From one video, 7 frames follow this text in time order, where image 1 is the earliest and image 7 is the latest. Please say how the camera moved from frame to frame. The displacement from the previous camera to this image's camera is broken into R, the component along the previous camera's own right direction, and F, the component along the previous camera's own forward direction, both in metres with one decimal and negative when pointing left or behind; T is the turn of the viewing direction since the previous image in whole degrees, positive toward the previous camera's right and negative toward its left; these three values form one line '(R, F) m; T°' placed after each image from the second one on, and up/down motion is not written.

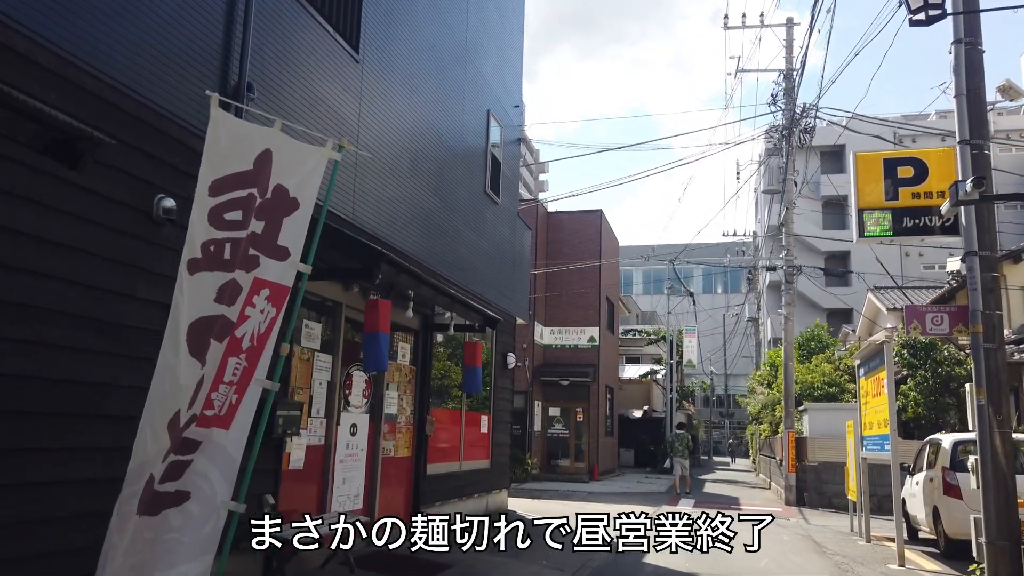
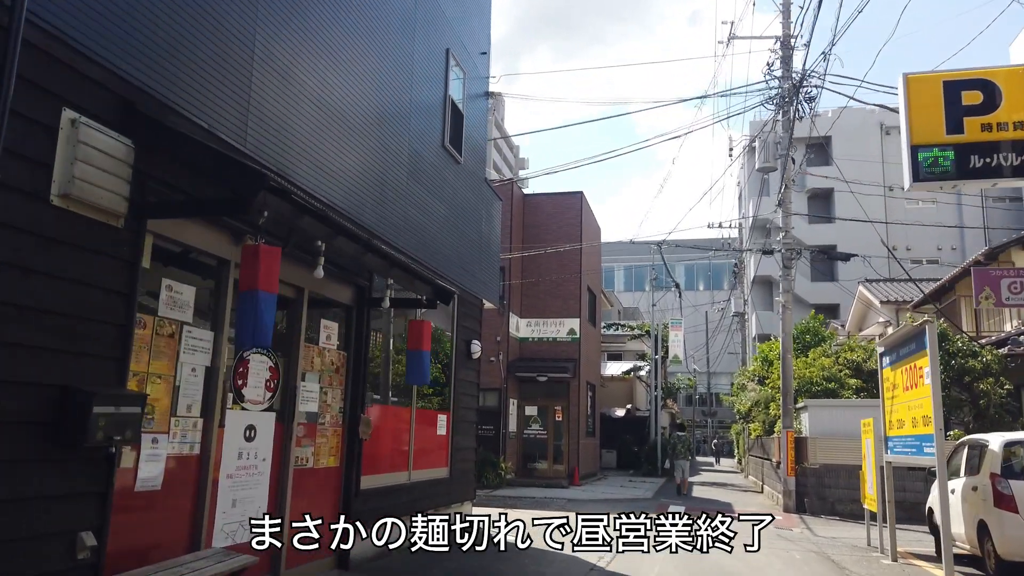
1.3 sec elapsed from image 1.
(+0.2, +1.8) m; +1°
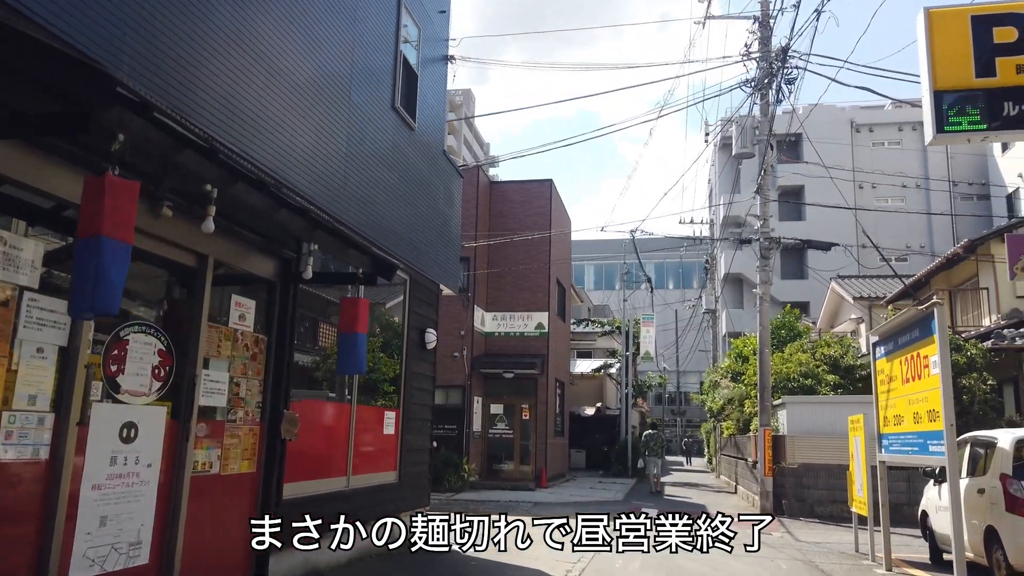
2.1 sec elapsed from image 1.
(+0.1, +1.0) m; +2°
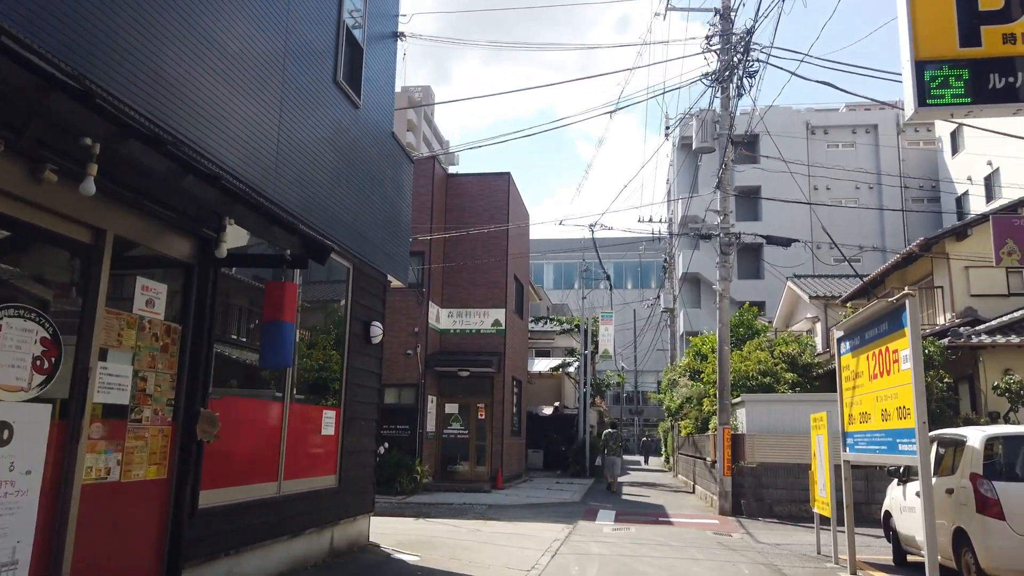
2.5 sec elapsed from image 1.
(+0.1, +0.5) m; +3°
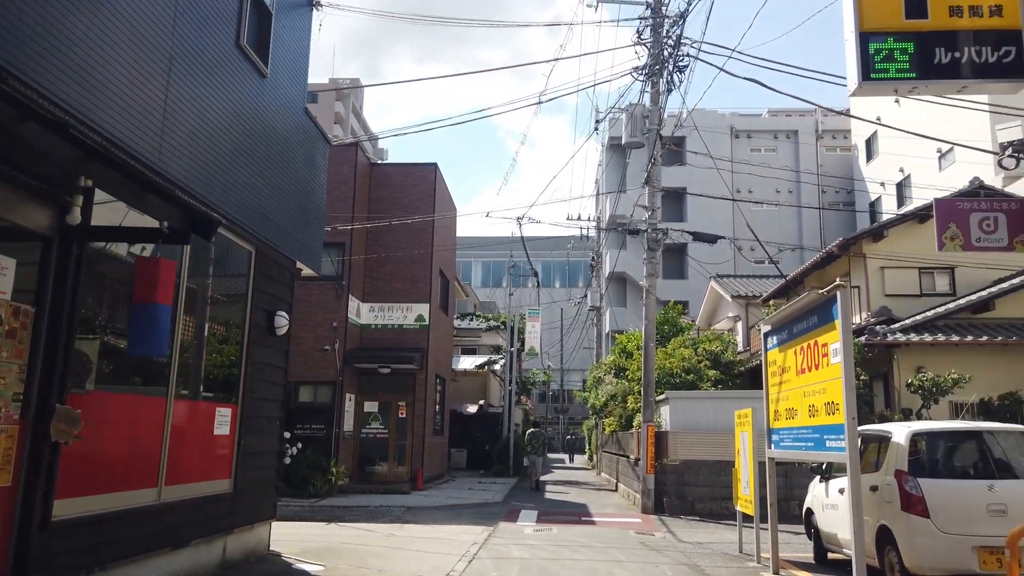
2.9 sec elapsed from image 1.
(+0.1, +0.5) m; +5°
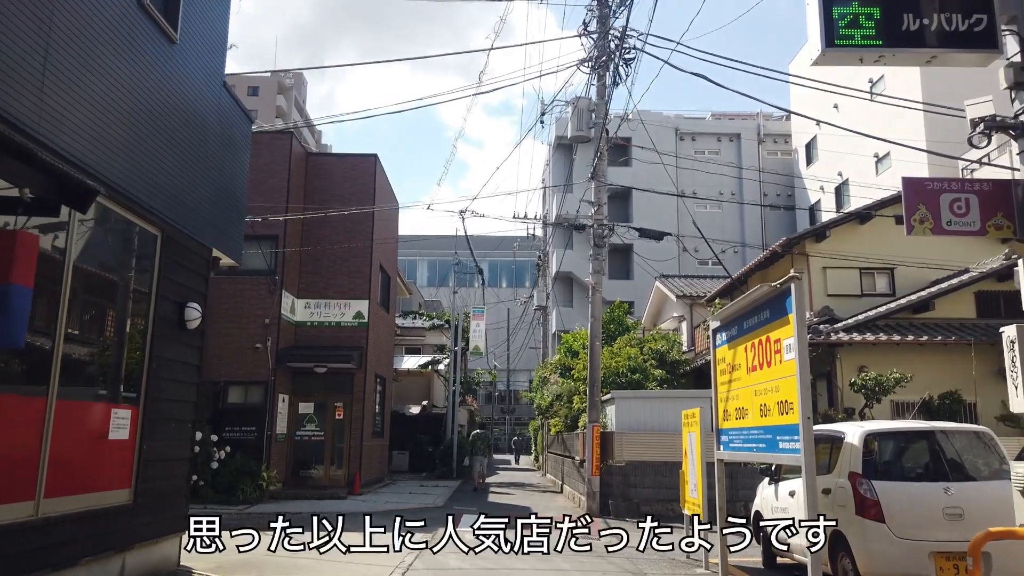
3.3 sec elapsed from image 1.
(+0.1, +0.5) m; +4°
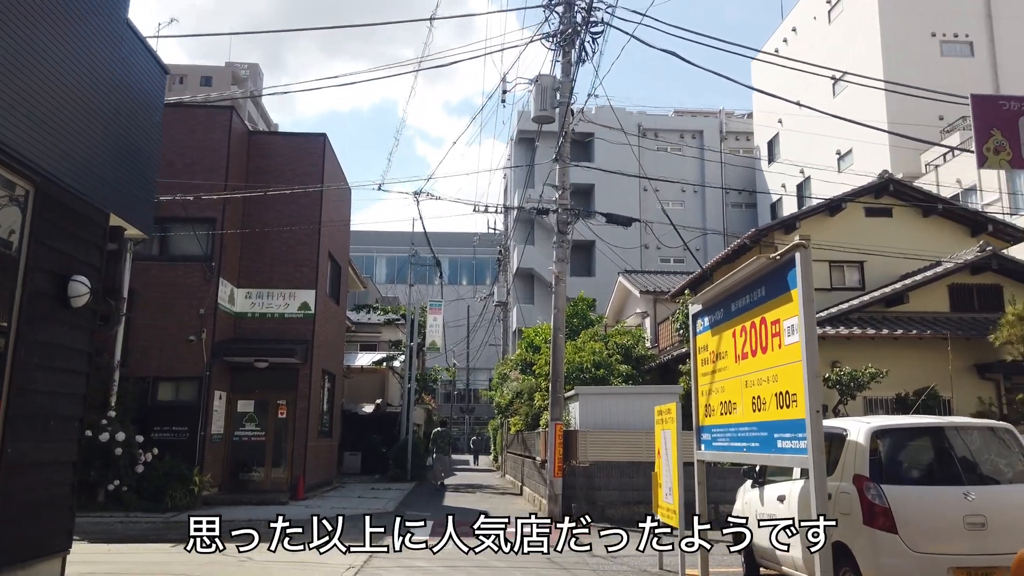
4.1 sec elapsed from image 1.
(+0.1, +1.0) m; +3°
